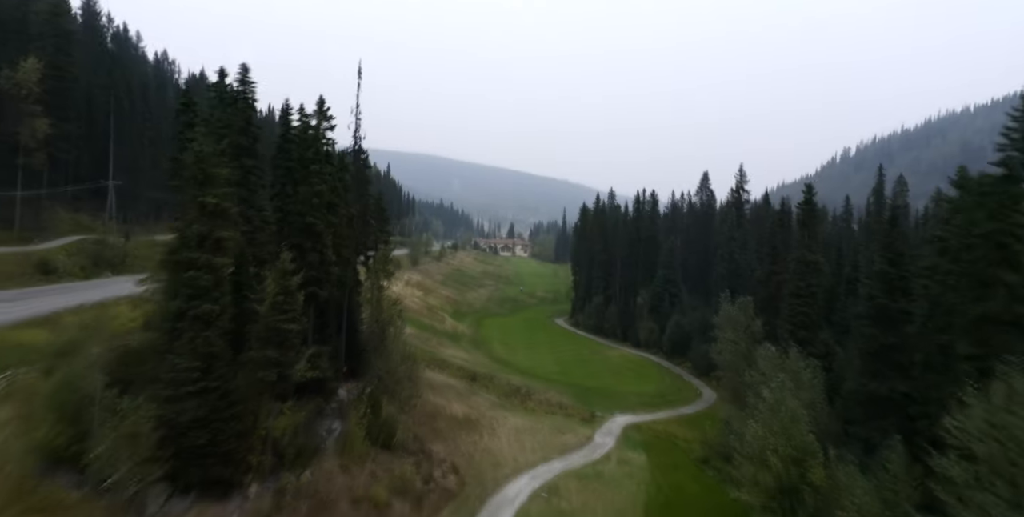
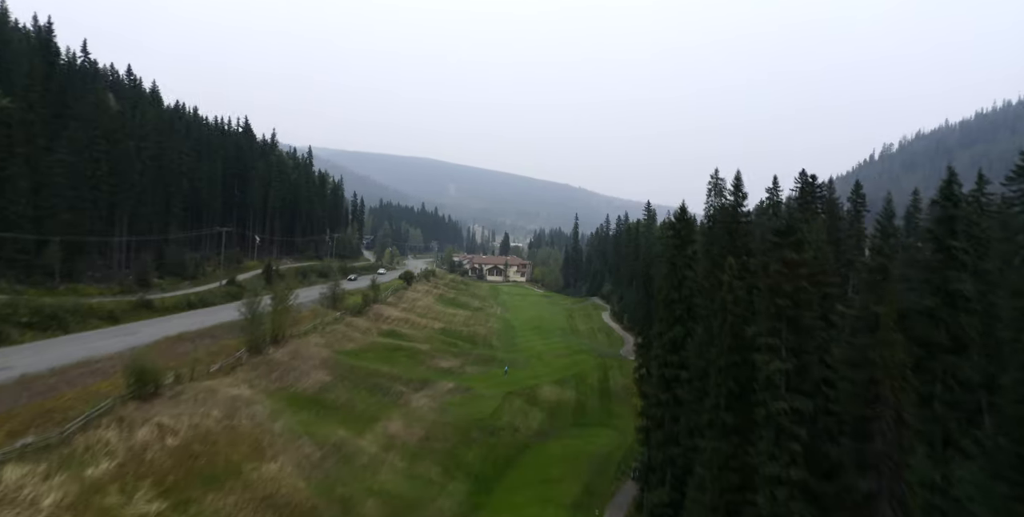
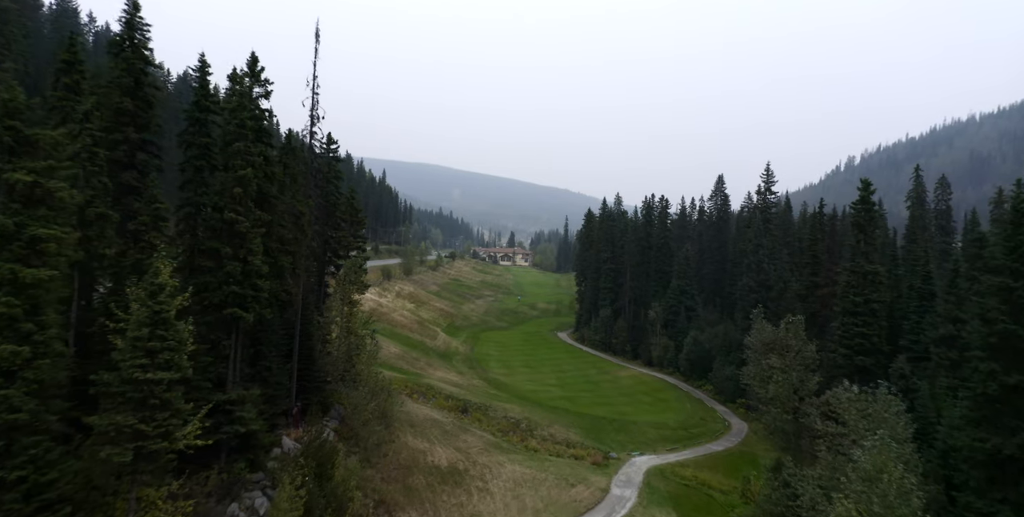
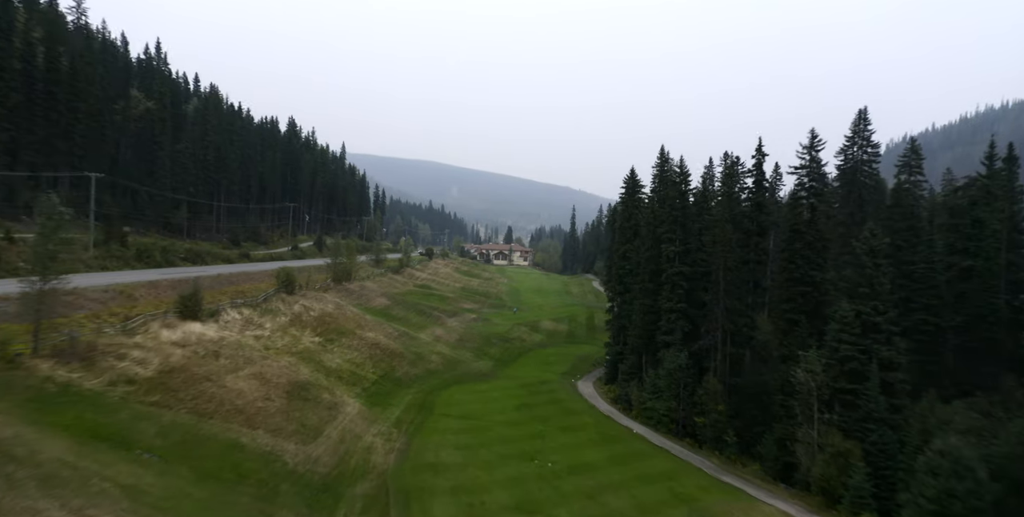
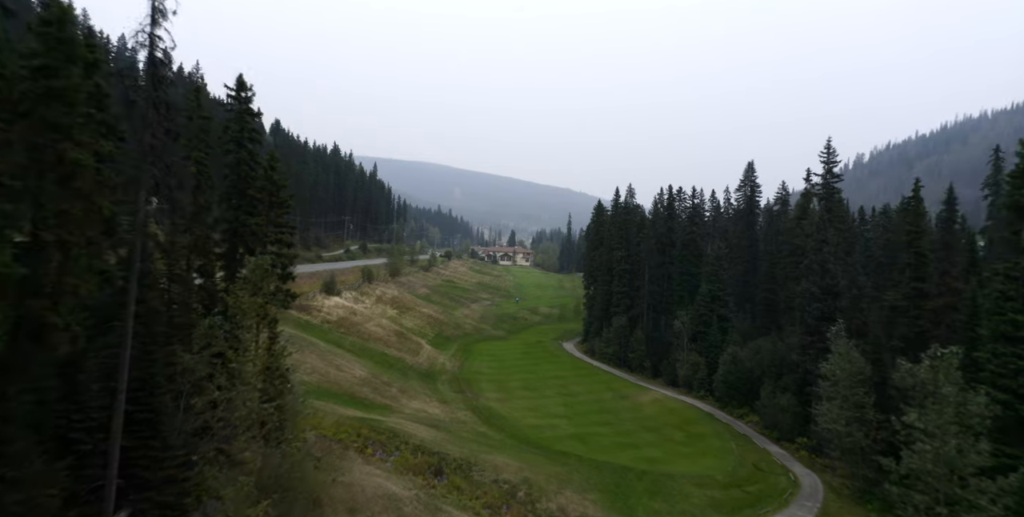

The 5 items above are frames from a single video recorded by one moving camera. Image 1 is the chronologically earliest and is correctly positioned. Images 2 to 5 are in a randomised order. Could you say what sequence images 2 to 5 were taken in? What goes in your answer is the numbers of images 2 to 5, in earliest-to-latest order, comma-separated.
3, 5, 4, 2
